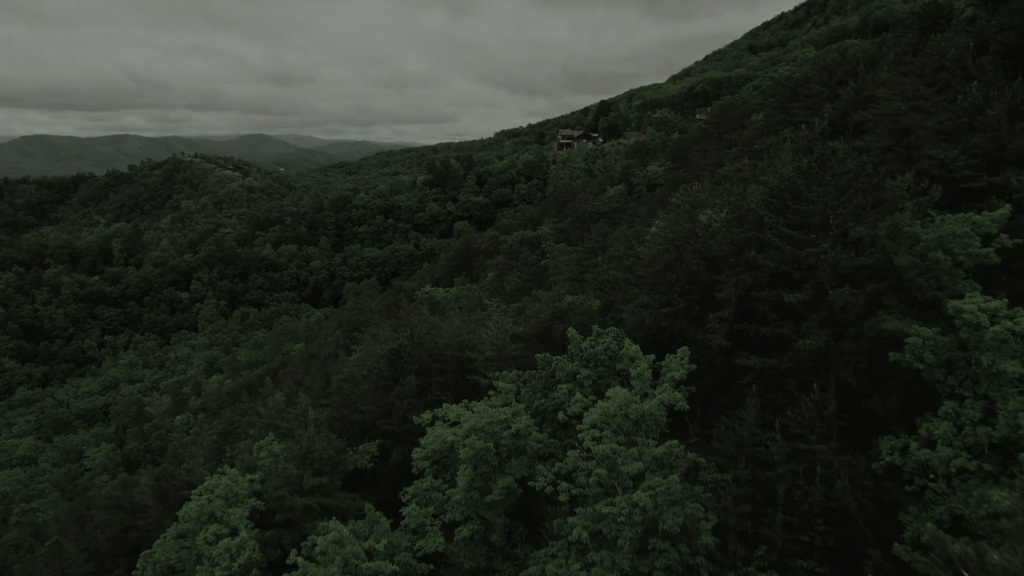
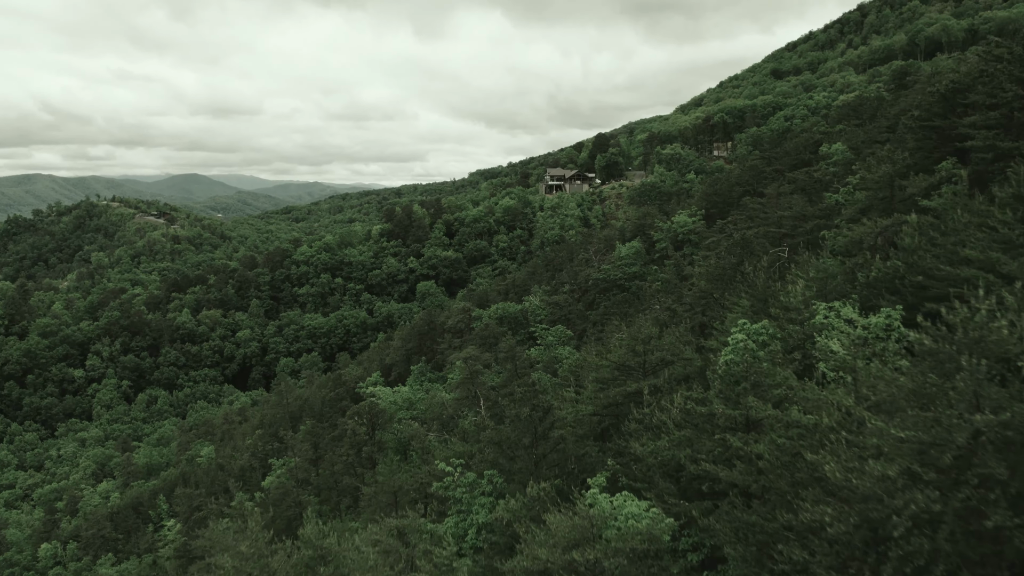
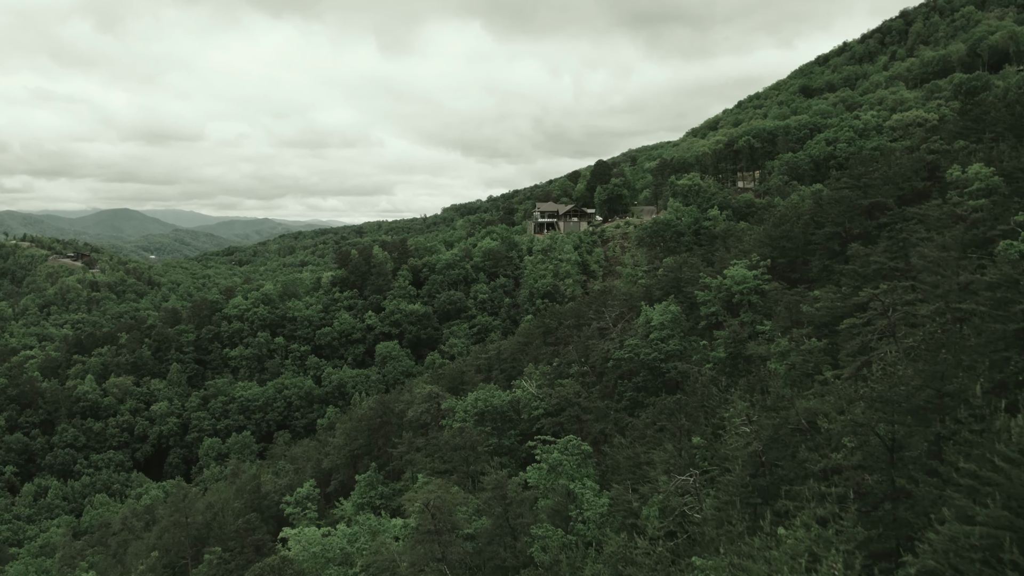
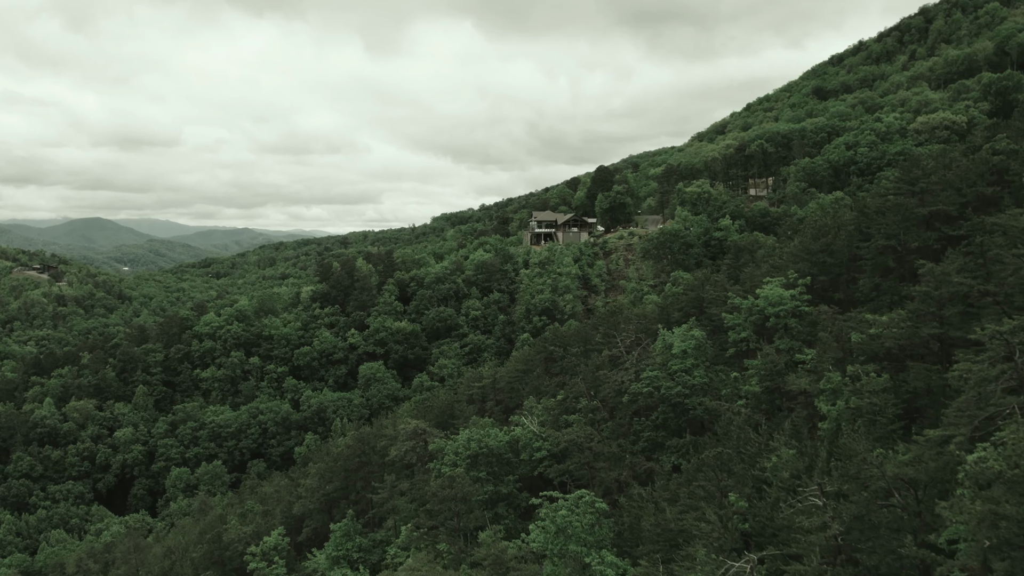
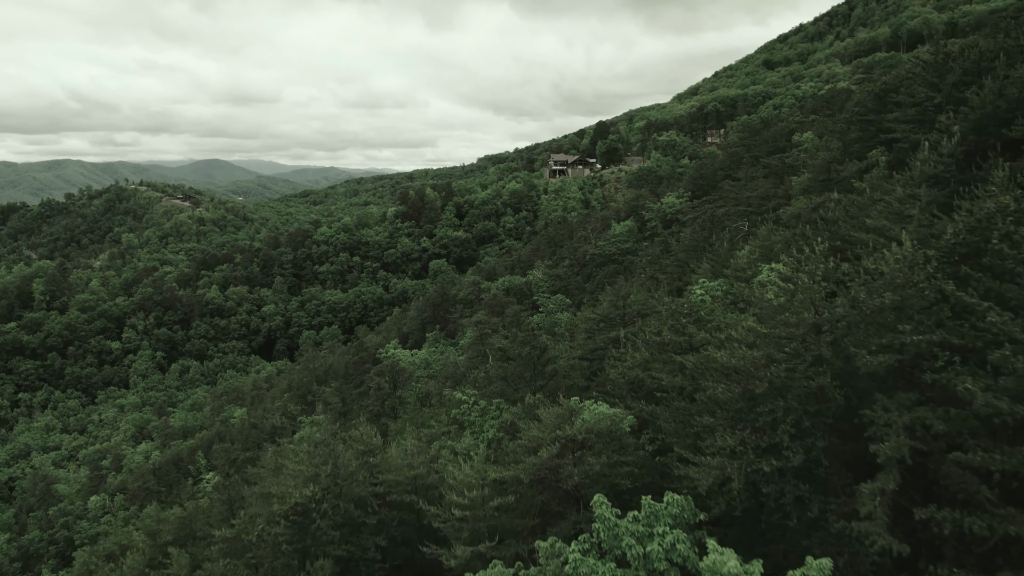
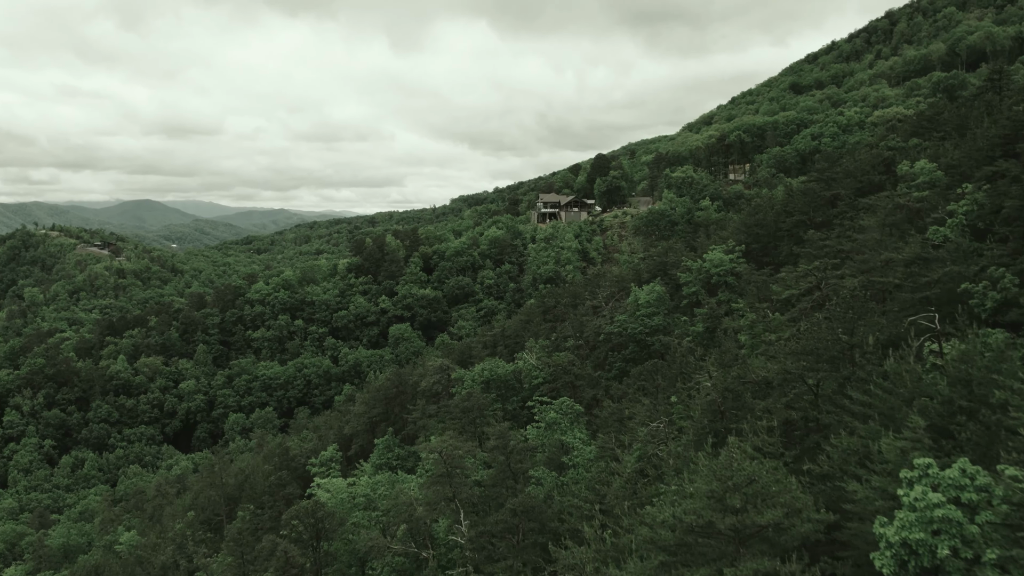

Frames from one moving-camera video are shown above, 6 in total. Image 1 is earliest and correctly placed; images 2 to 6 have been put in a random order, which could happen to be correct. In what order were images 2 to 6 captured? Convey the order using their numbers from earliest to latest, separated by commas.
5, 2, 6, 3, 4
